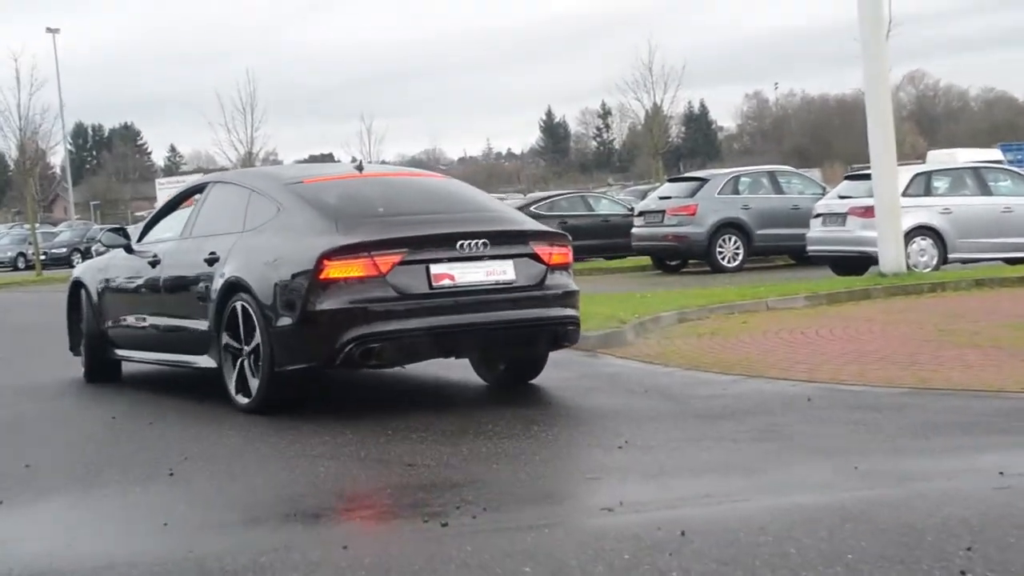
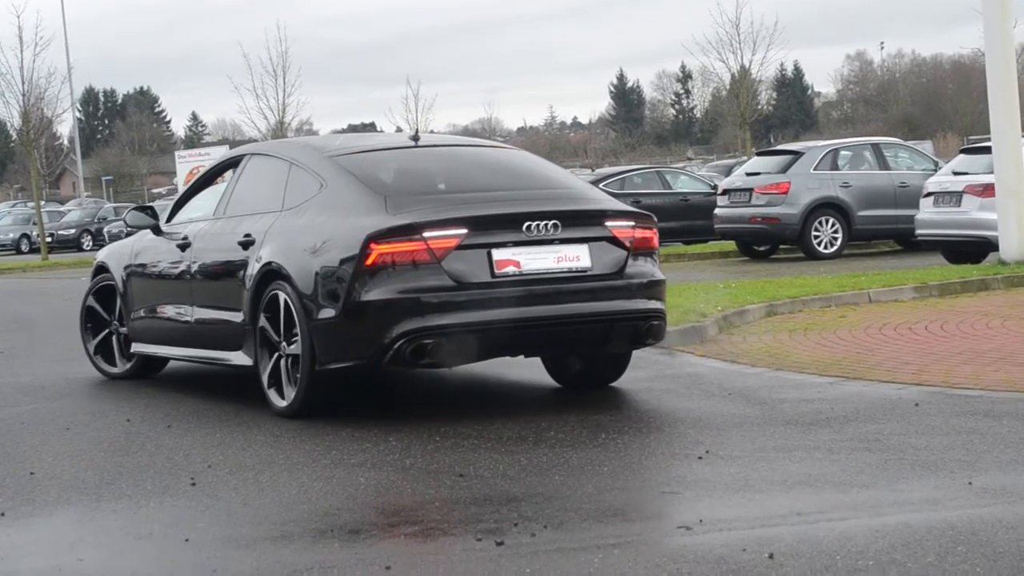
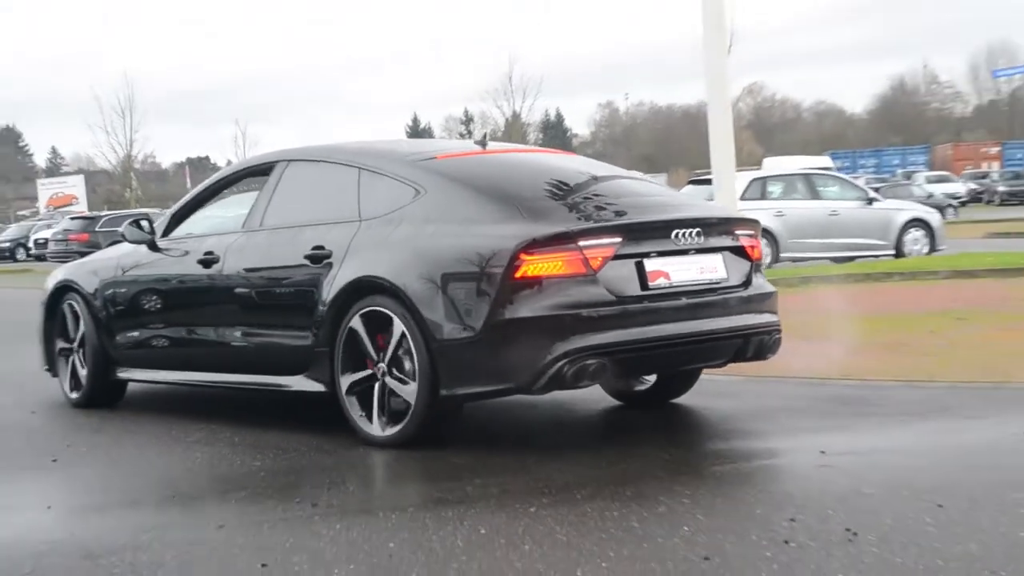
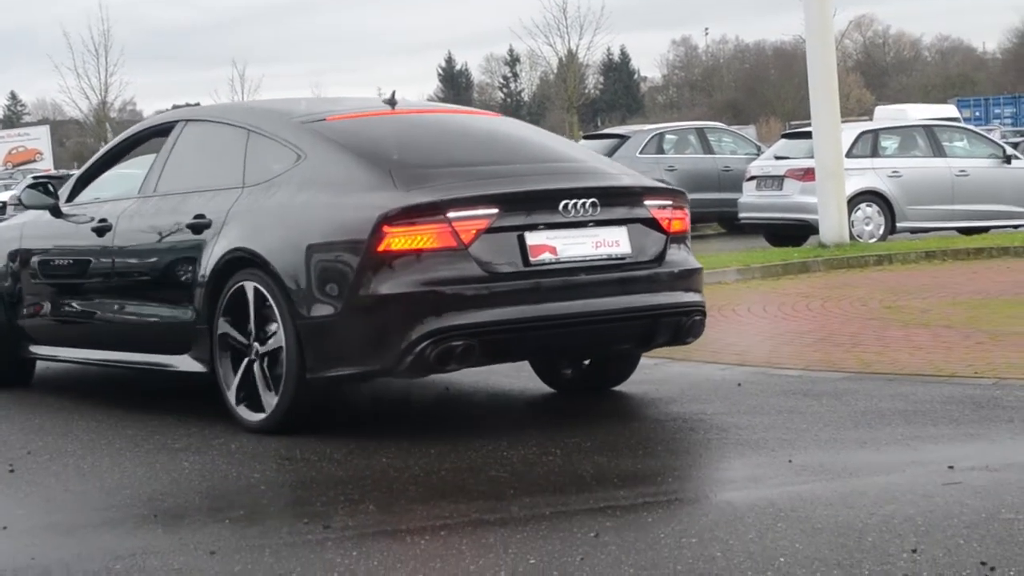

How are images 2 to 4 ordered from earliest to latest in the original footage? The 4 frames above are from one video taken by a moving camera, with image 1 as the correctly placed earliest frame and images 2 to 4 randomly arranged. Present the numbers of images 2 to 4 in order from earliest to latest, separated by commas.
2, 4, 3
